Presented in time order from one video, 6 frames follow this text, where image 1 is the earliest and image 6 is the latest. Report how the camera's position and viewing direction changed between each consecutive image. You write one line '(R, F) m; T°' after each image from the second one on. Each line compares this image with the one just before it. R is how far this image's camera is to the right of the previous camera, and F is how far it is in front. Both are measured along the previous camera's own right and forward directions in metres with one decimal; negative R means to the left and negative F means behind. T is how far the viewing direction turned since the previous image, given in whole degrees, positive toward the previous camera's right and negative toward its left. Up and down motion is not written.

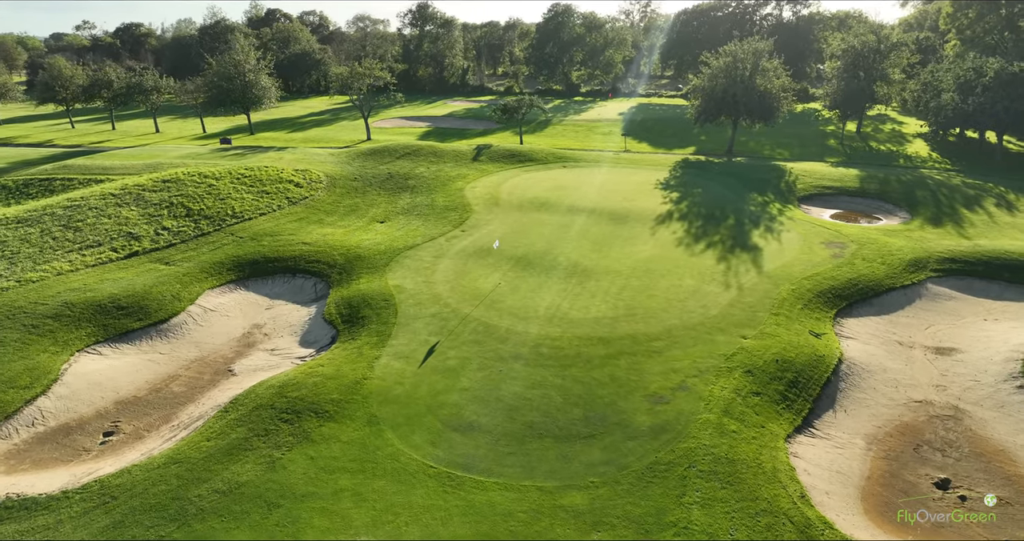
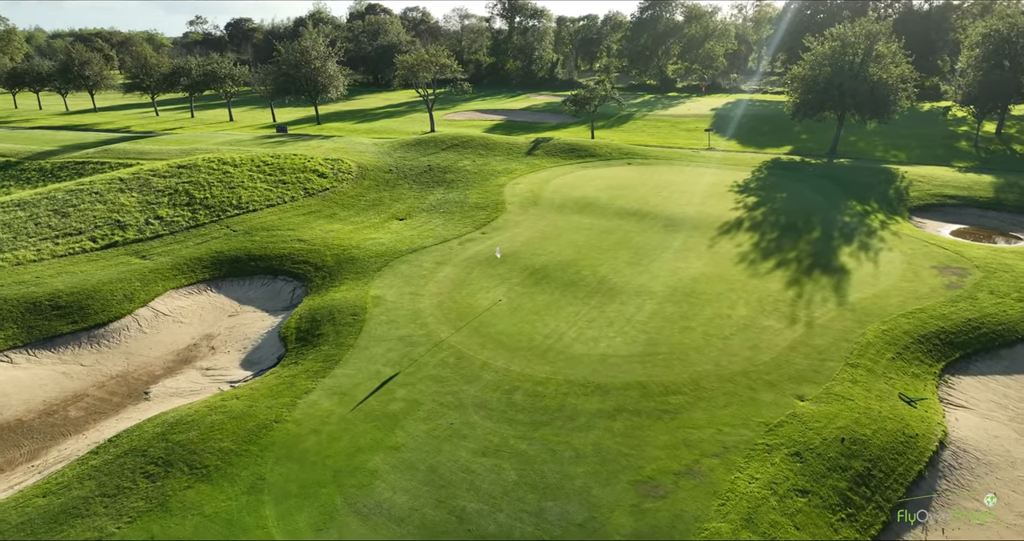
(+3.3, +6.1) m; -8°
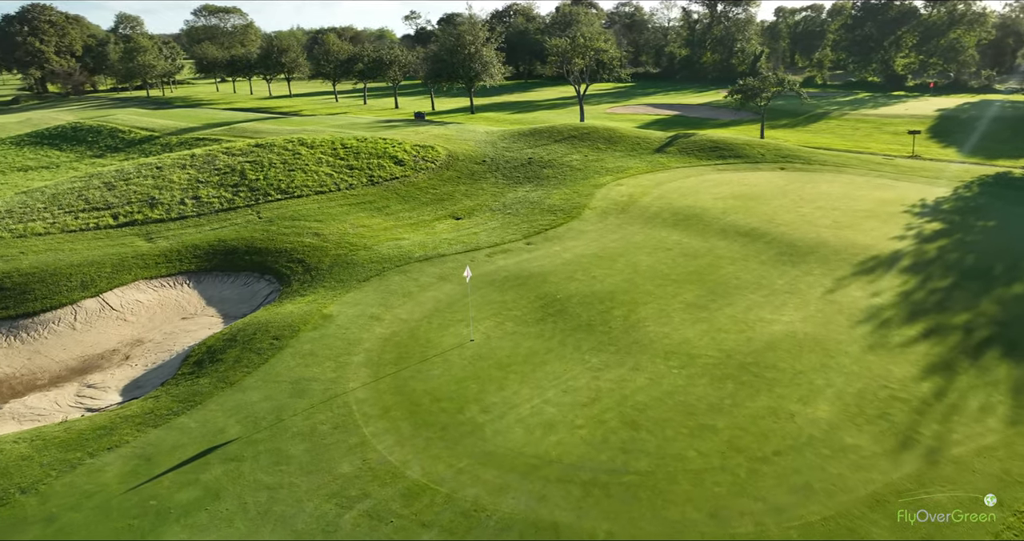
(+5.3, +7.9) m; -17°
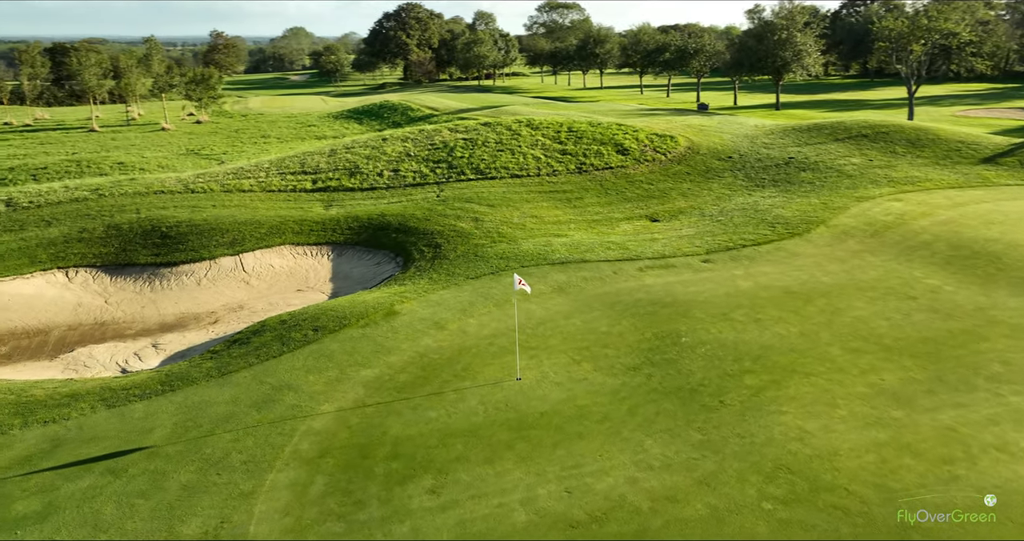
(+4.1, +5.9) m; -25°
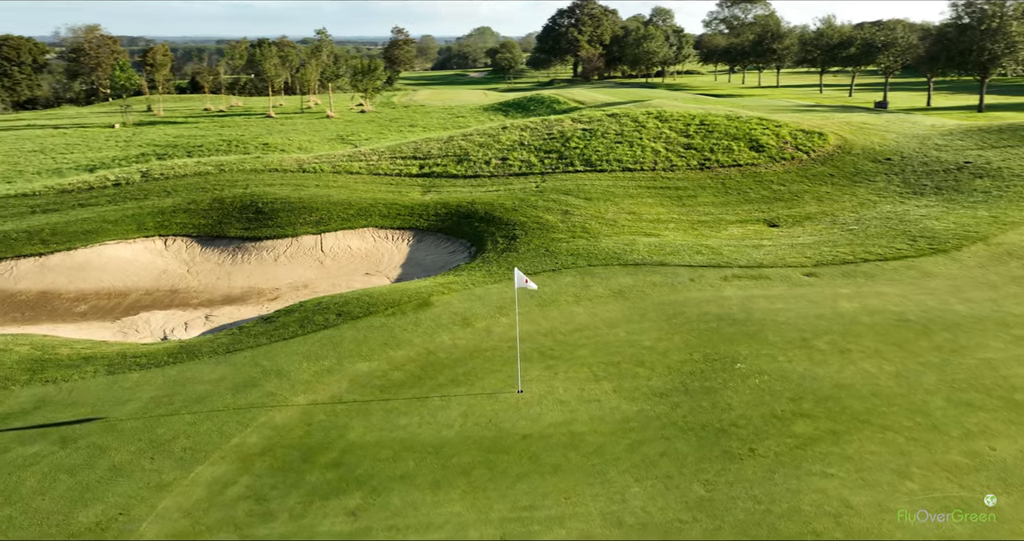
(+2.3, +2.1) m; -13°
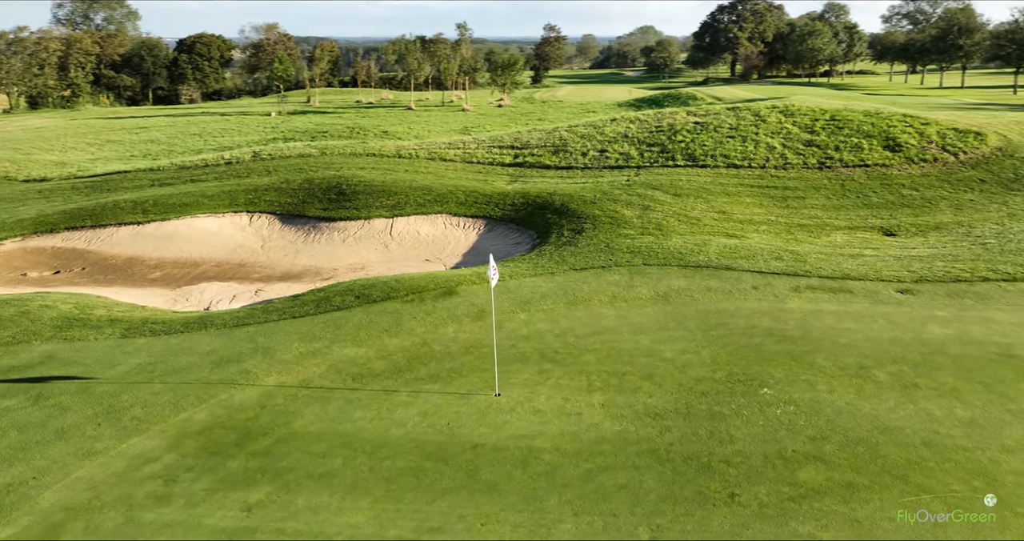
(+2.2, +1.5) m; -12°
